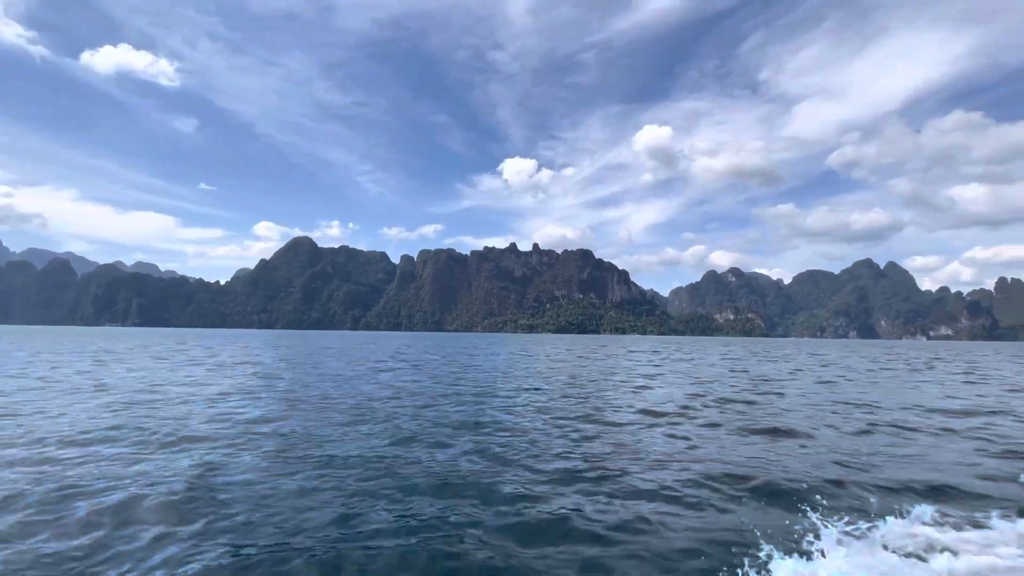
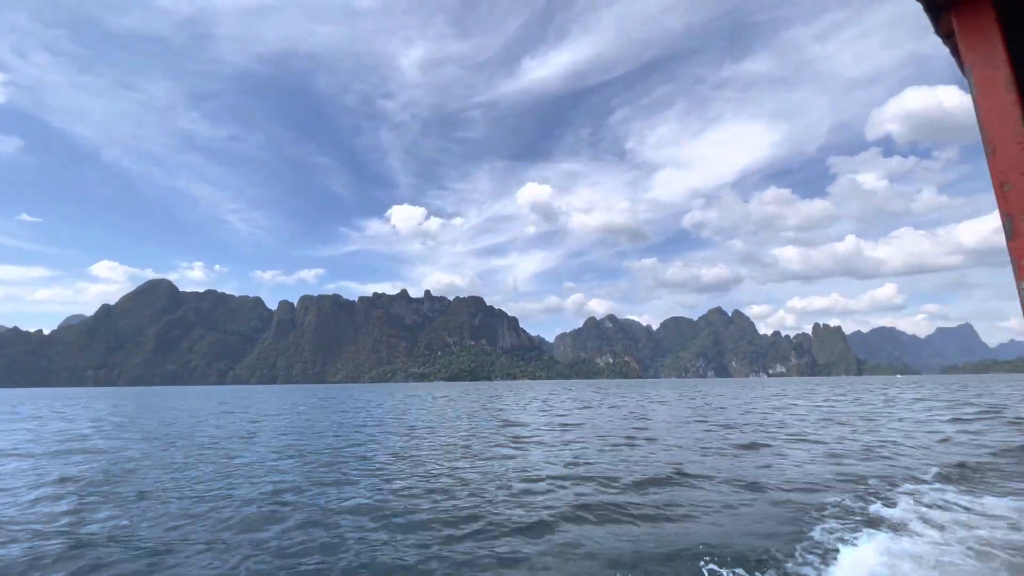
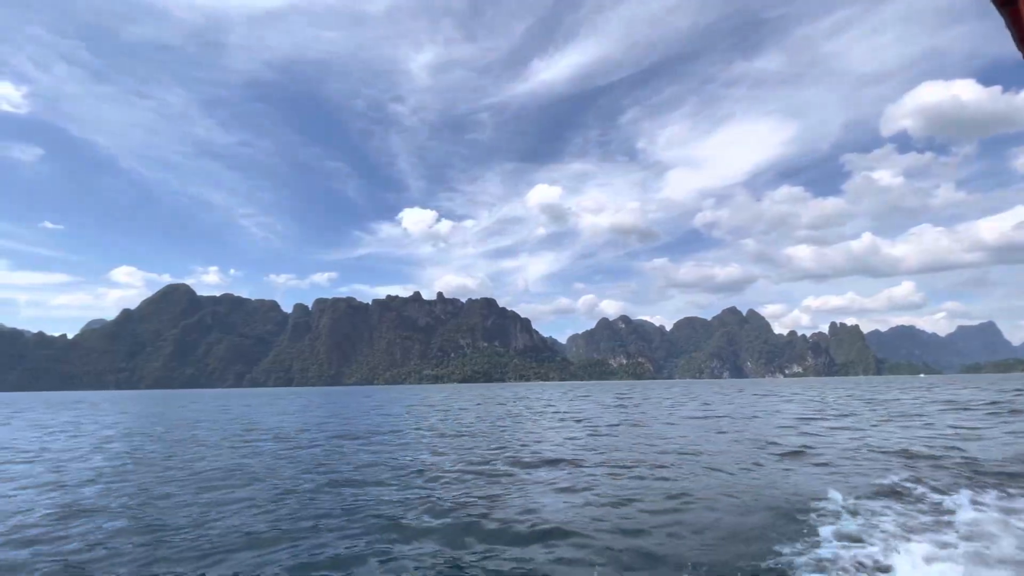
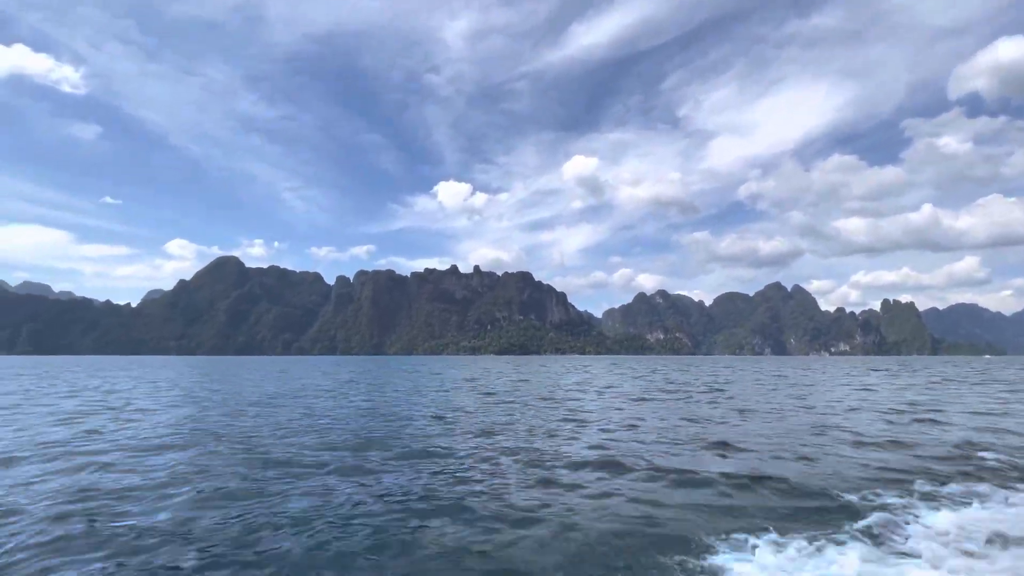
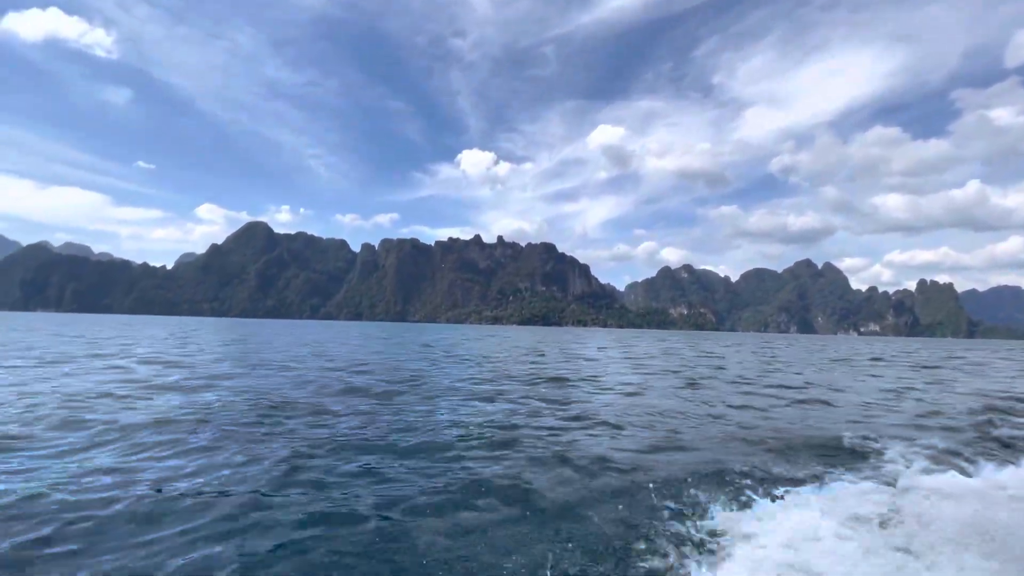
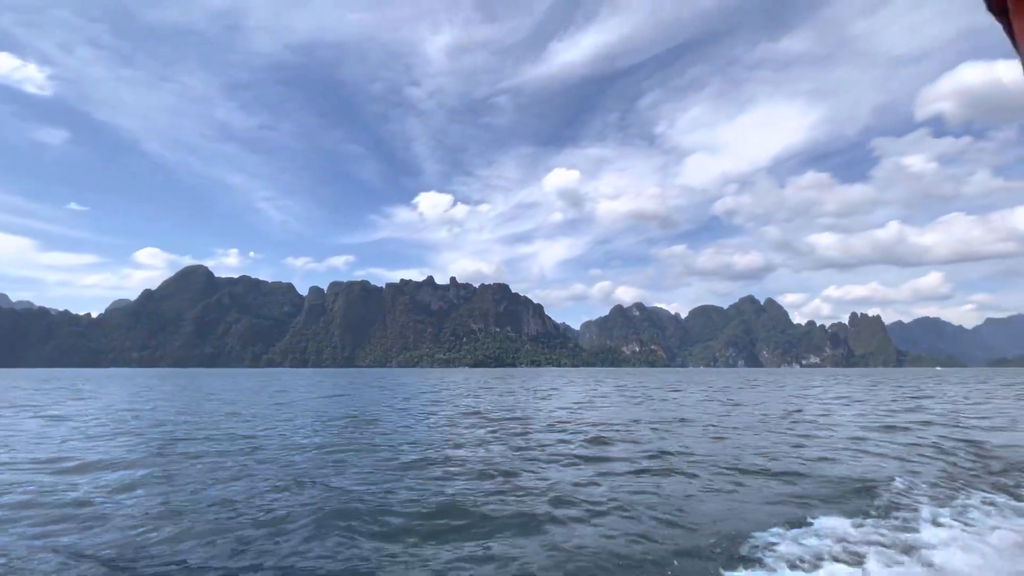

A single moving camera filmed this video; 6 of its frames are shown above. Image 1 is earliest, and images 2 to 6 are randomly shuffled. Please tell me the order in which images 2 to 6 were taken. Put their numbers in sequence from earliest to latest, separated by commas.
6, 2, 3, 4, 5
